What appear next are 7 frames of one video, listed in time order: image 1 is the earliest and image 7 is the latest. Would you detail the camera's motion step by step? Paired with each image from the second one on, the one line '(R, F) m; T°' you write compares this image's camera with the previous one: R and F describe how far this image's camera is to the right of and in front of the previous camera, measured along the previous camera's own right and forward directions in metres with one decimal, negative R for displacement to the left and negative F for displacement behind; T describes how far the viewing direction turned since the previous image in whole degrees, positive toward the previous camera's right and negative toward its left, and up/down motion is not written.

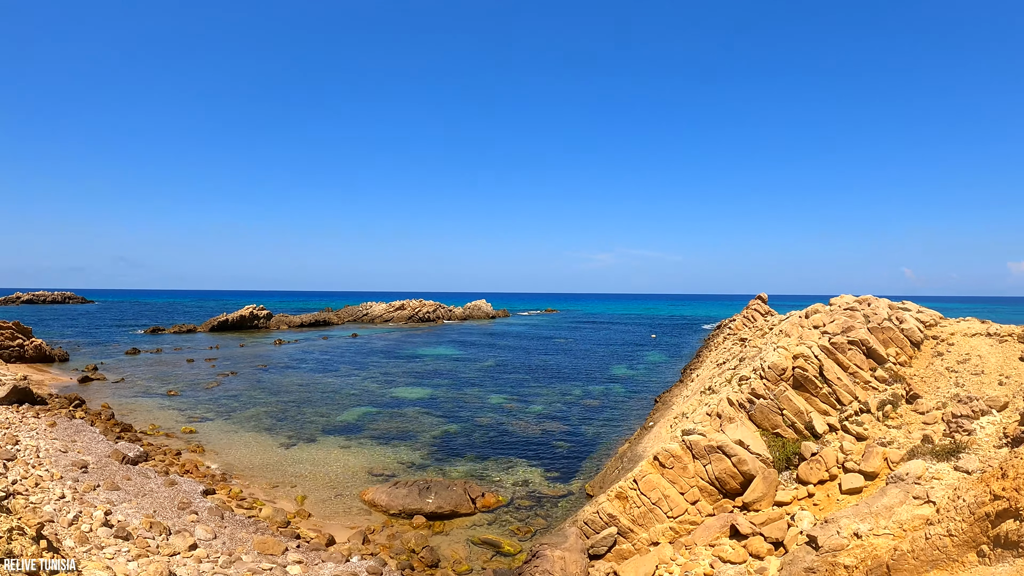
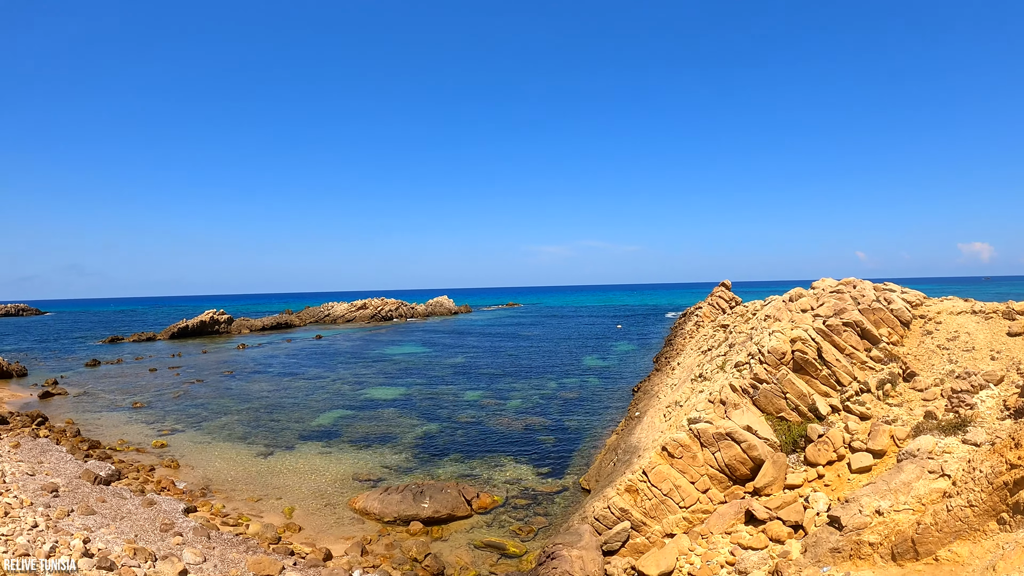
(-1.2, +0.6) m; +5°
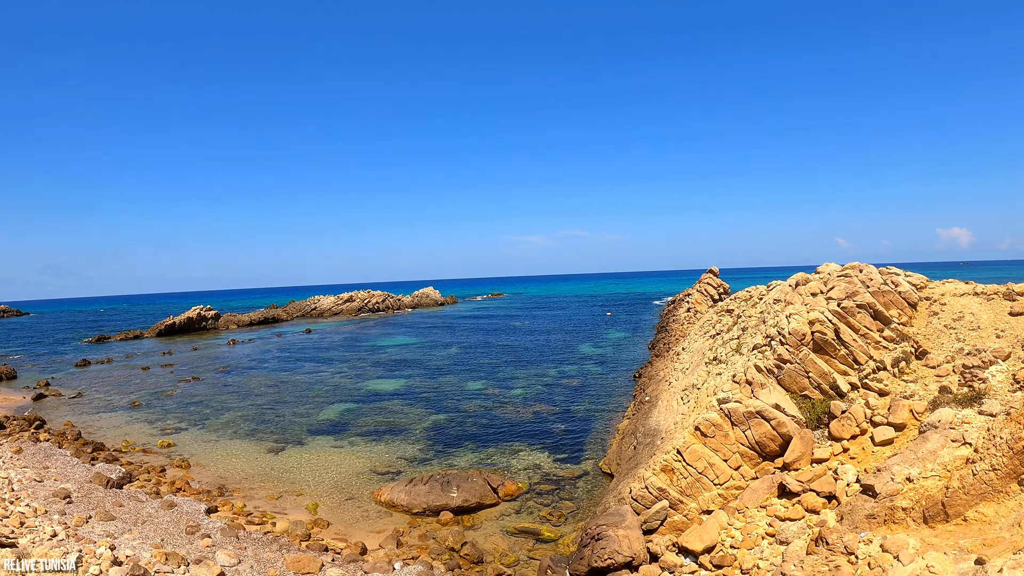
(-1.8, -0.1) m; +4°
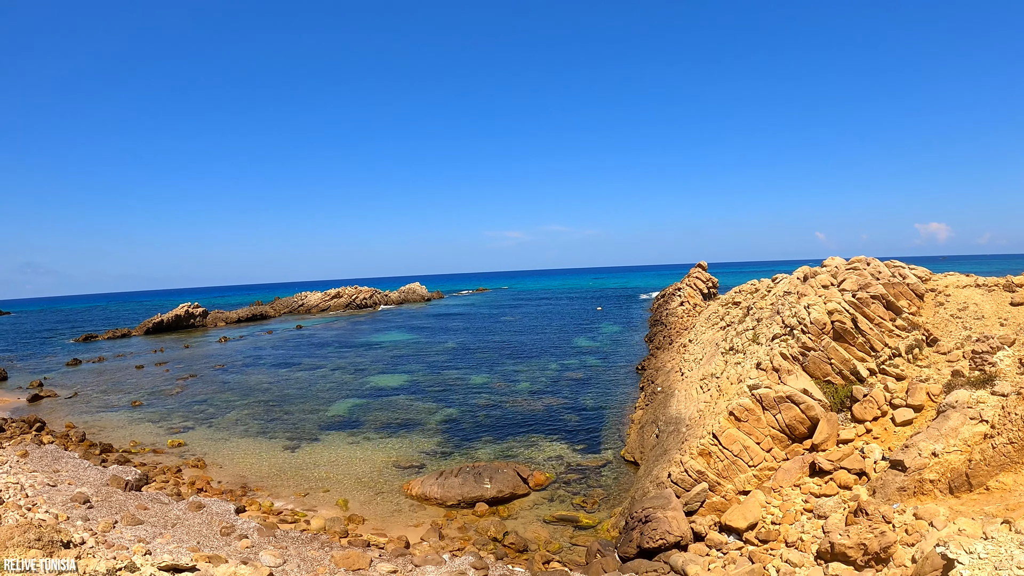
(-2.2, -0.1) m; +4°
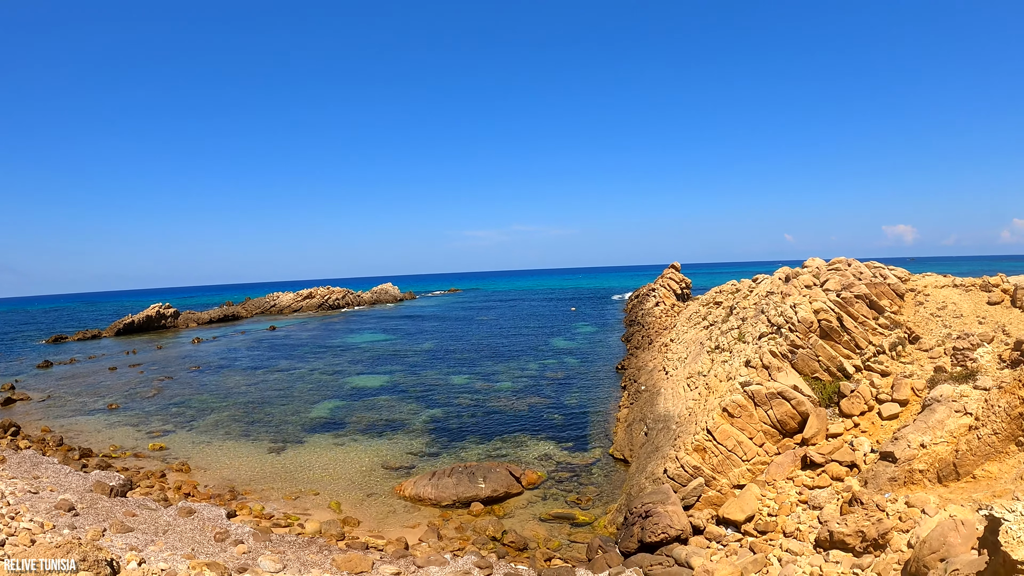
(-0.8, 0.0) m; +3°
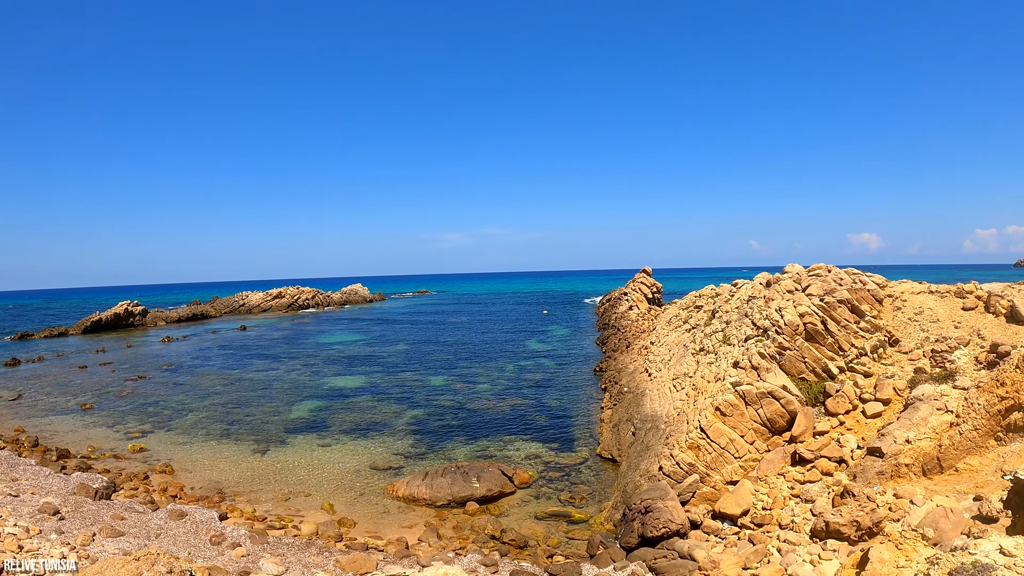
(-1.1, -0.1) m; +4°
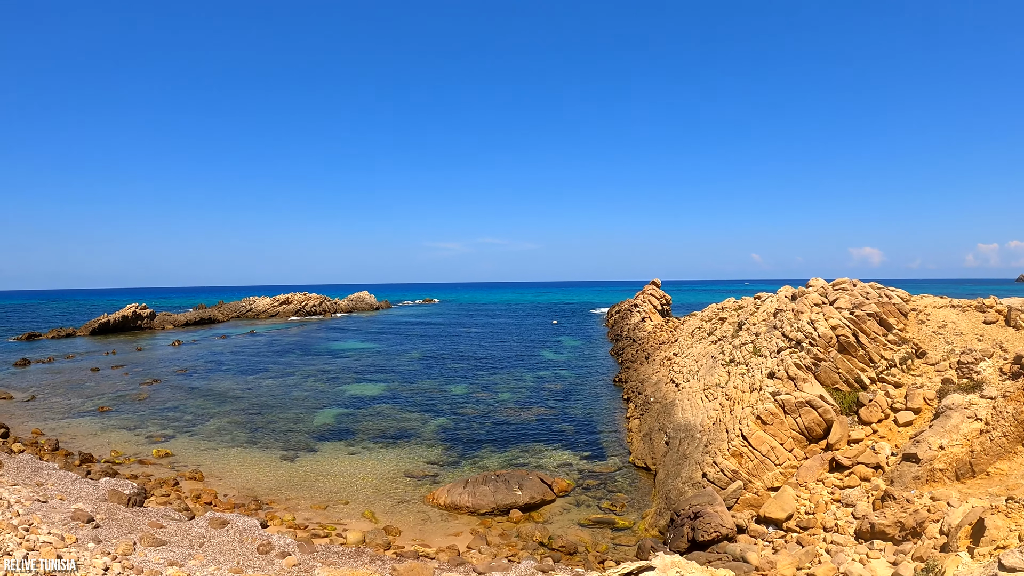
(-2.2, -0.1) m; +3°
